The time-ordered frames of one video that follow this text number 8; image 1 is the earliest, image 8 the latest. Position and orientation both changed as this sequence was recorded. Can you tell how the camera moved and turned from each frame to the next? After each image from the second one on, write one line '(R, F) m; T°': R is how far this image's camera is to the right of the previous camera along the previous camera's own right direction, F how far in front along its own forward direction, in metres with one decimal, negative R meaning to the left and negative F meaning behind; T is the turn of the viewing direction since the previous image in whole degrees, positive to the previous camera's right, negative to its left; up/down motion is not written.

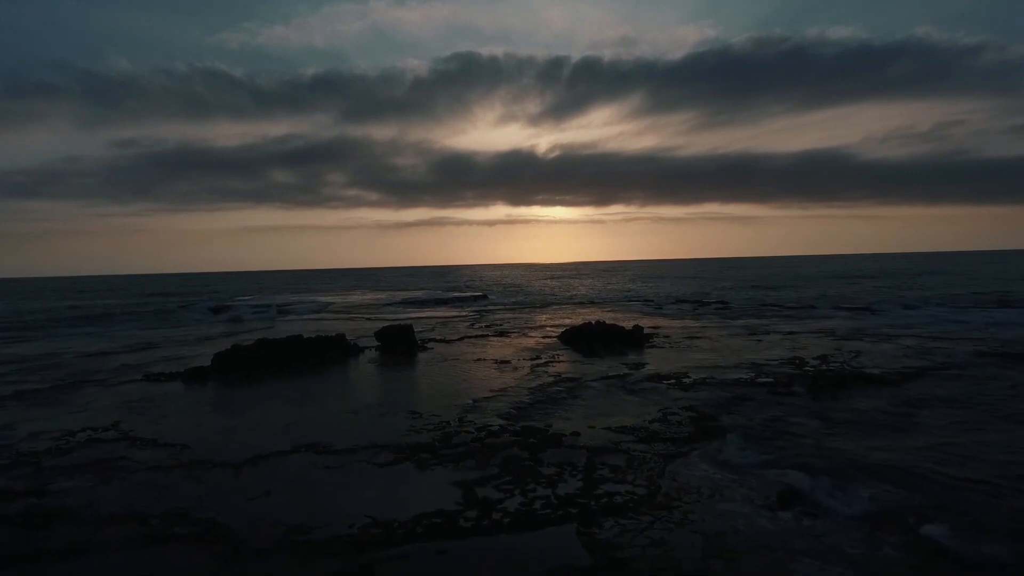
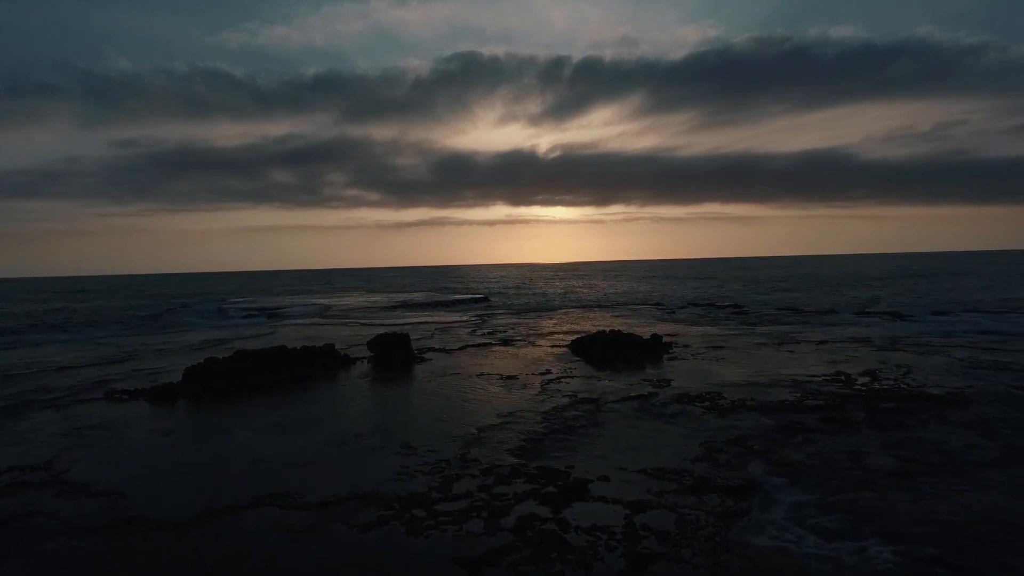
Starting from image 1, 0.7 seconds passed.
(-0.2, +1.9) m; 0°
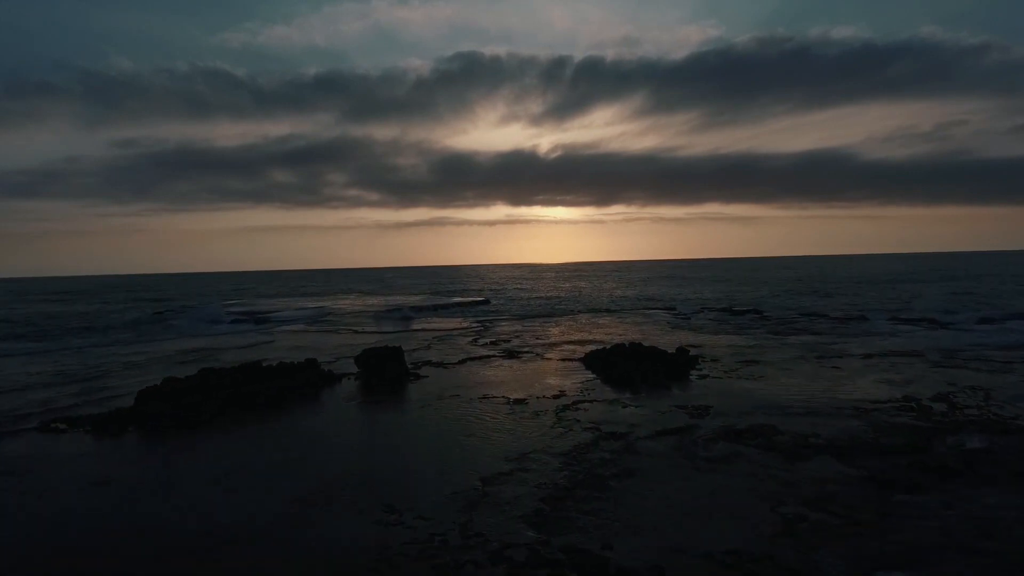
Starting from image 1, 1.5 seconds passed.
(-0.2, +2.3) m; 0°
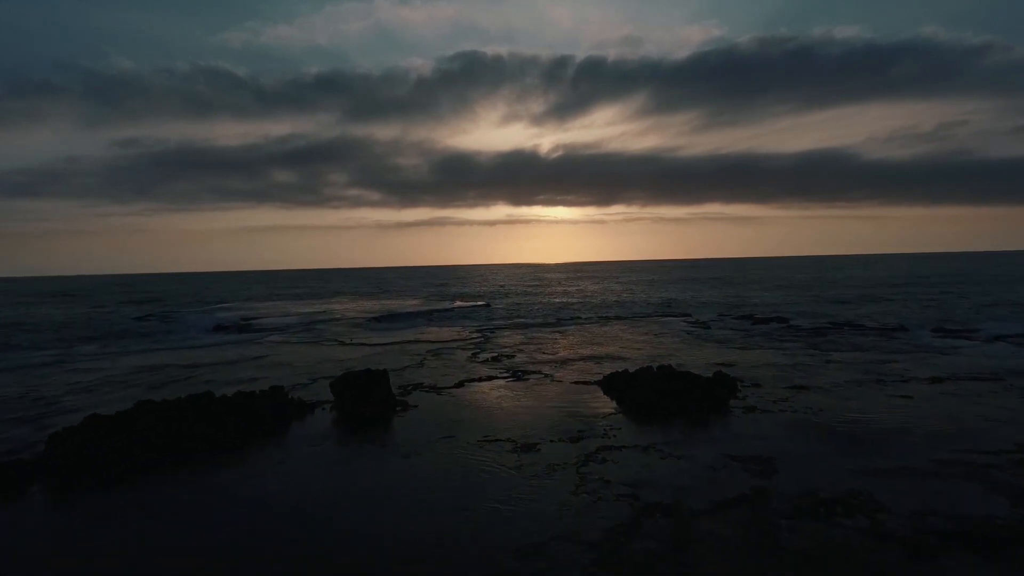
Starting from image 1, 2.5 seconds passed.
(-0.1, +2.8) m; 0°
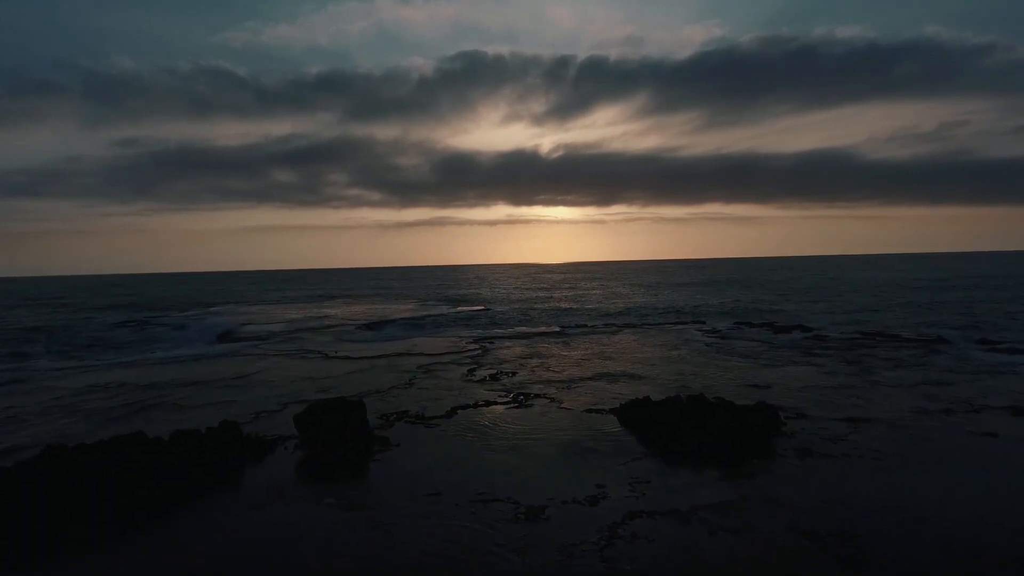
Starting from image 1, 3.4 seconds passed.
(0.0, +2.4) m; 0°
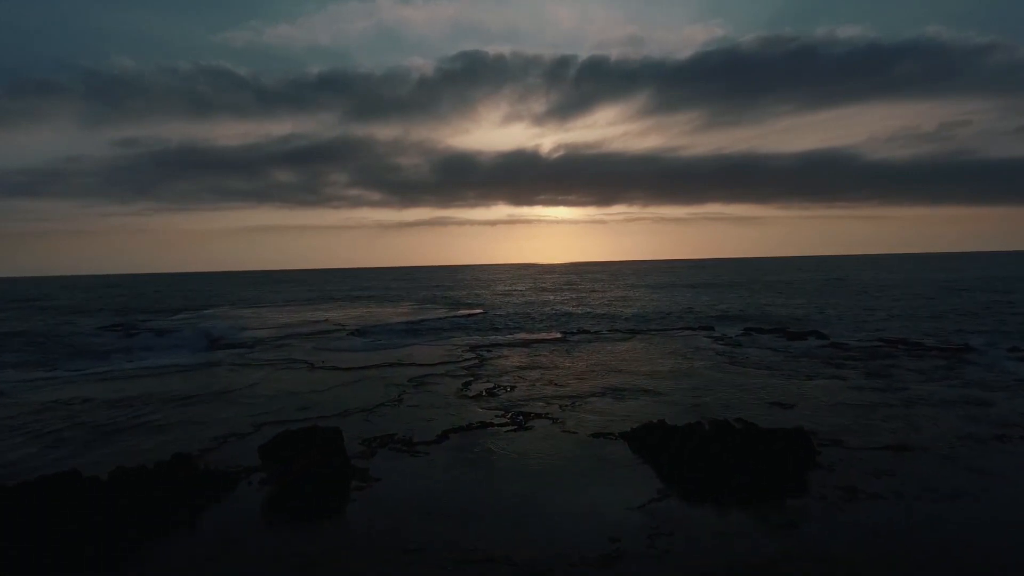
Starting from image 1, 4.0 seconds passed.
(+0.1, +1.5) m; 0°
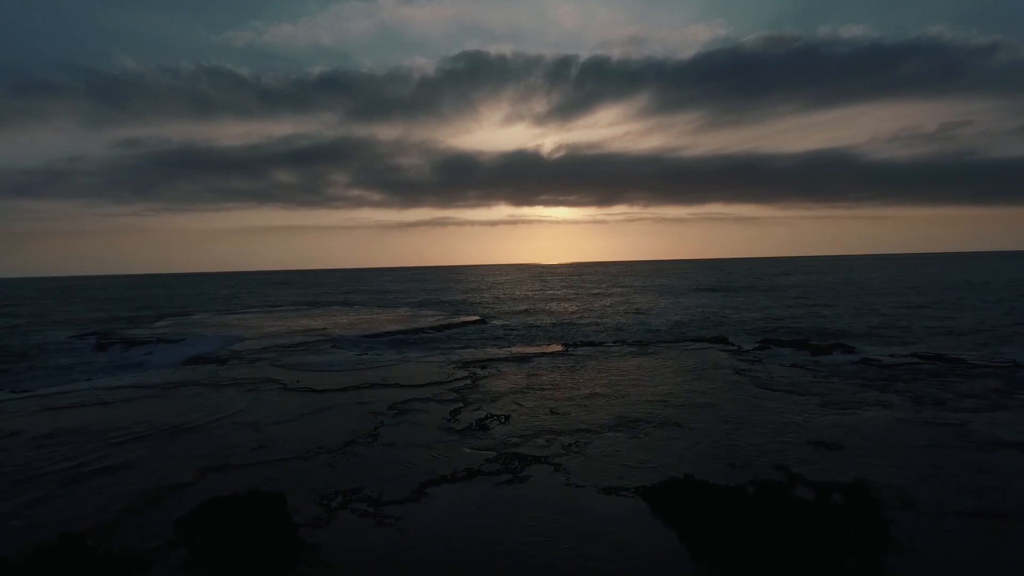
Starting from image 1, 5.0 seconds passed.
(+0.2, +2.3) m; 0°
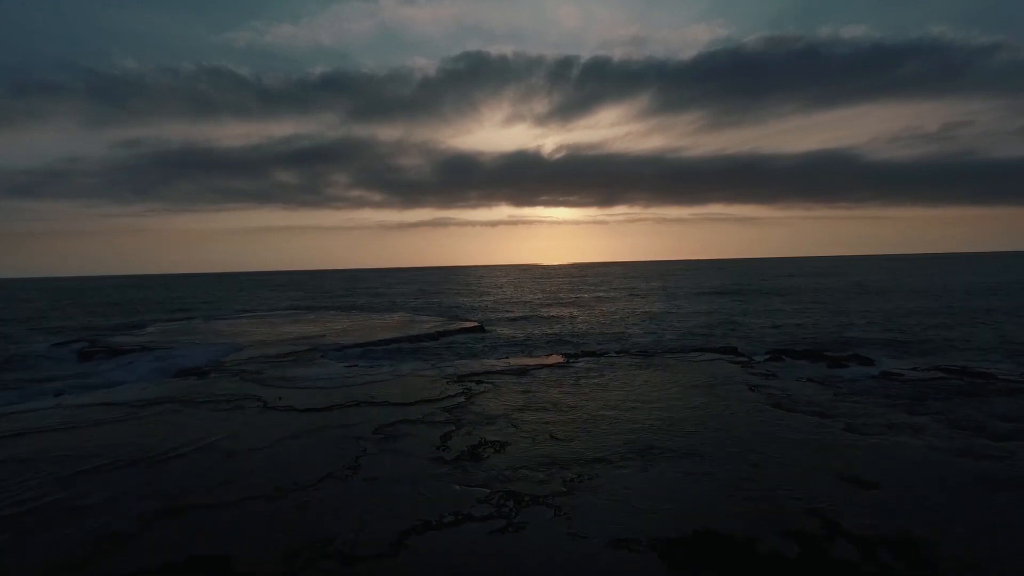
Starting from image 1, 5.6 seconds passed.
(+0.1, +1.4) m; 0°
